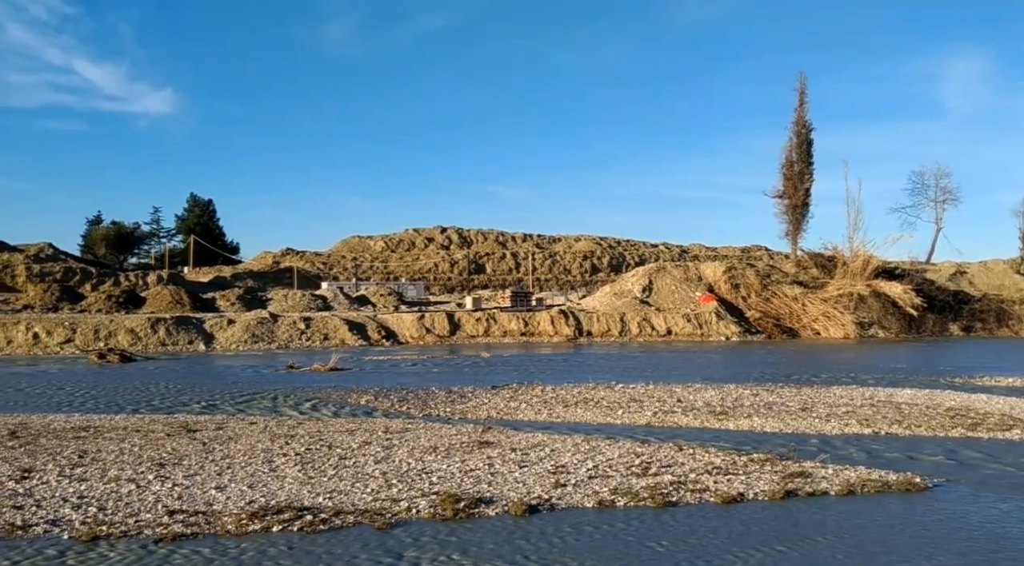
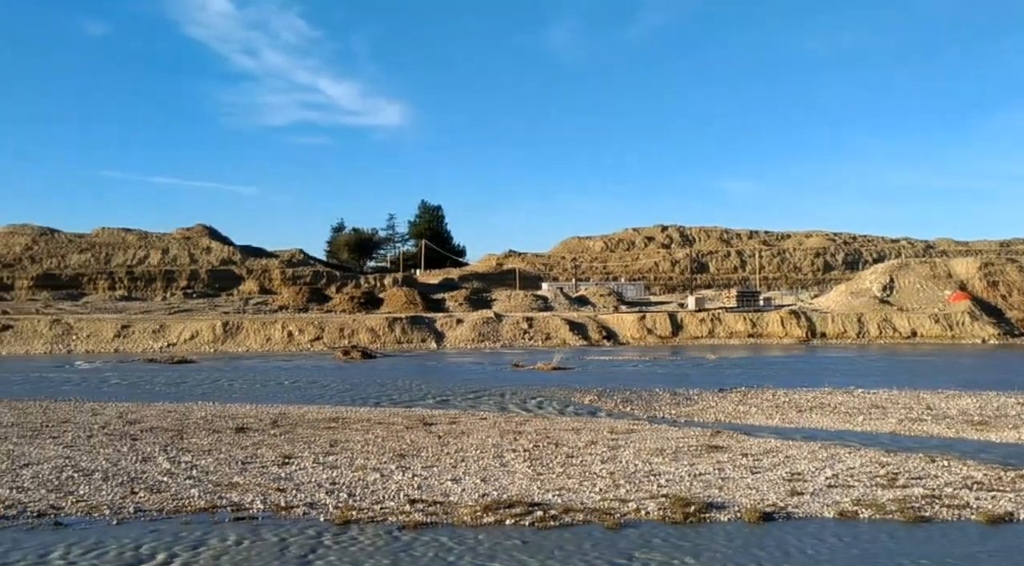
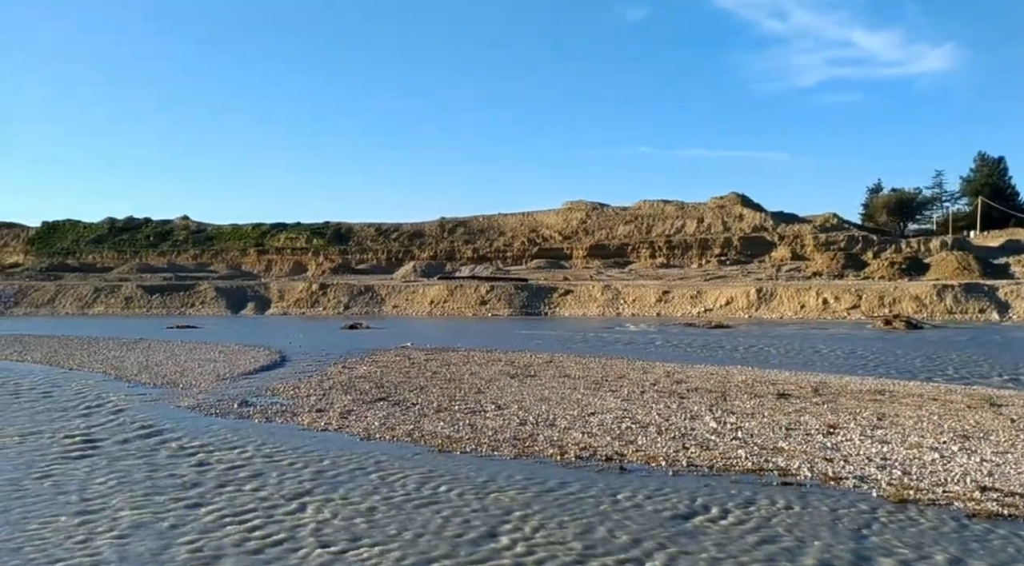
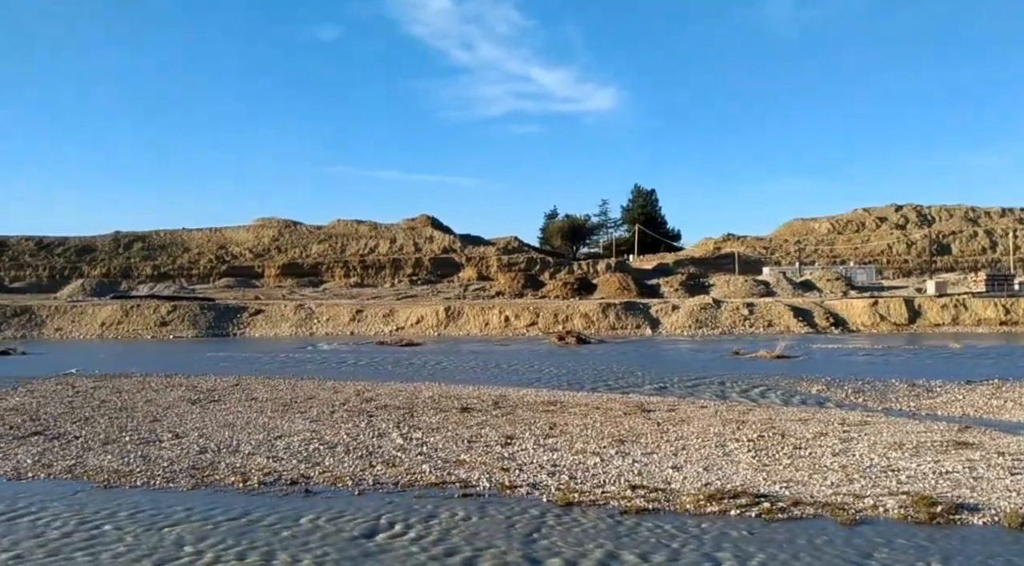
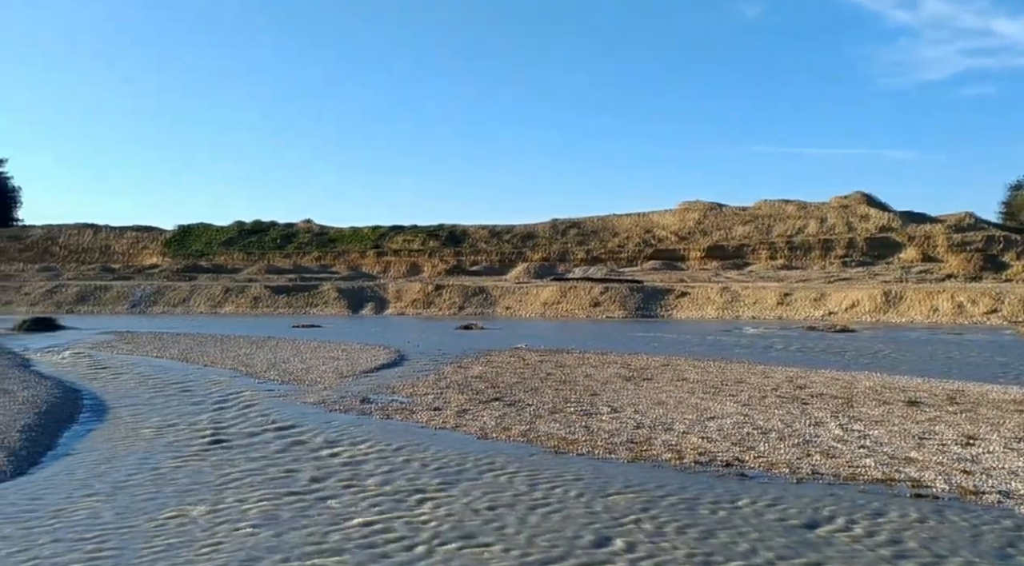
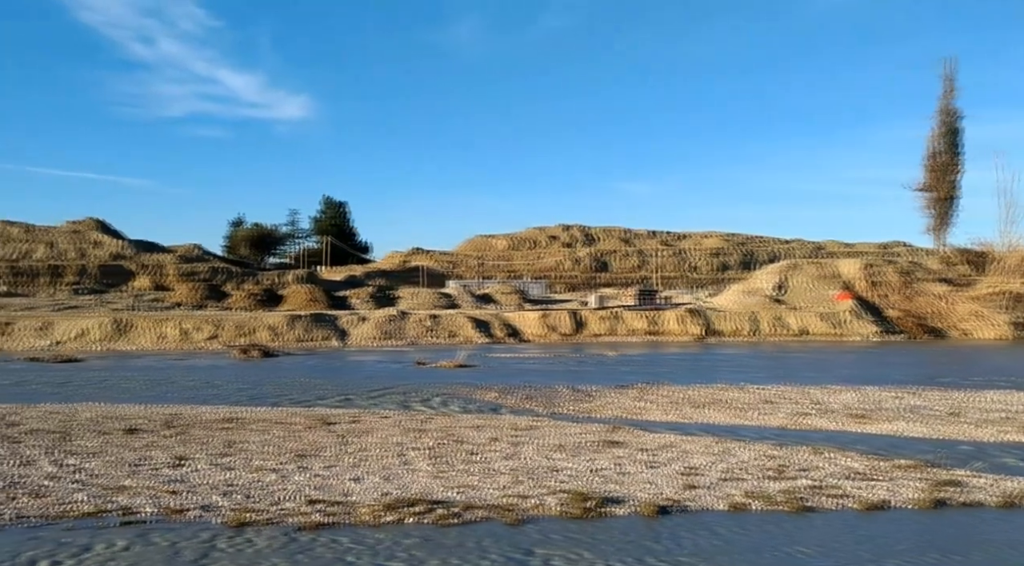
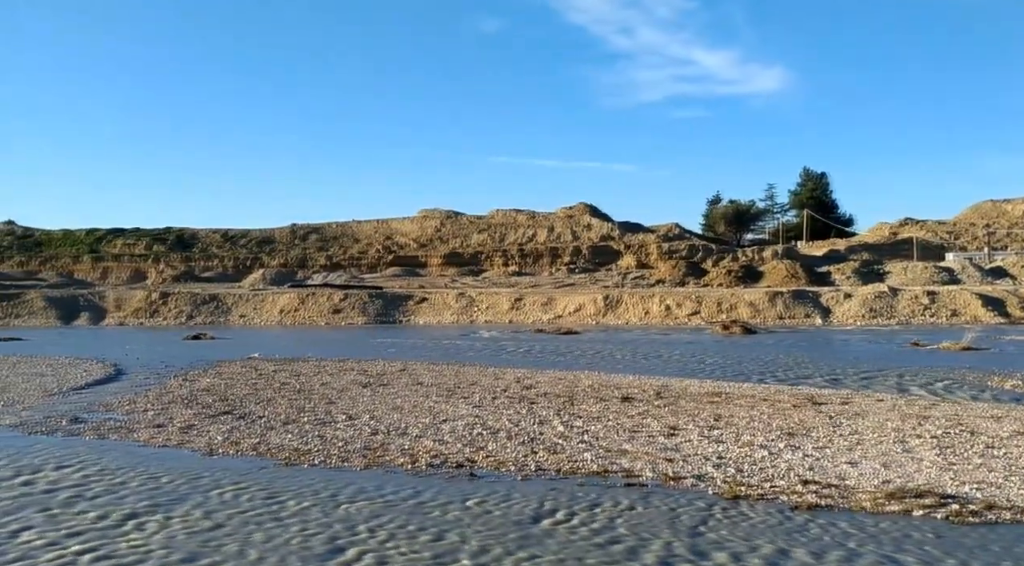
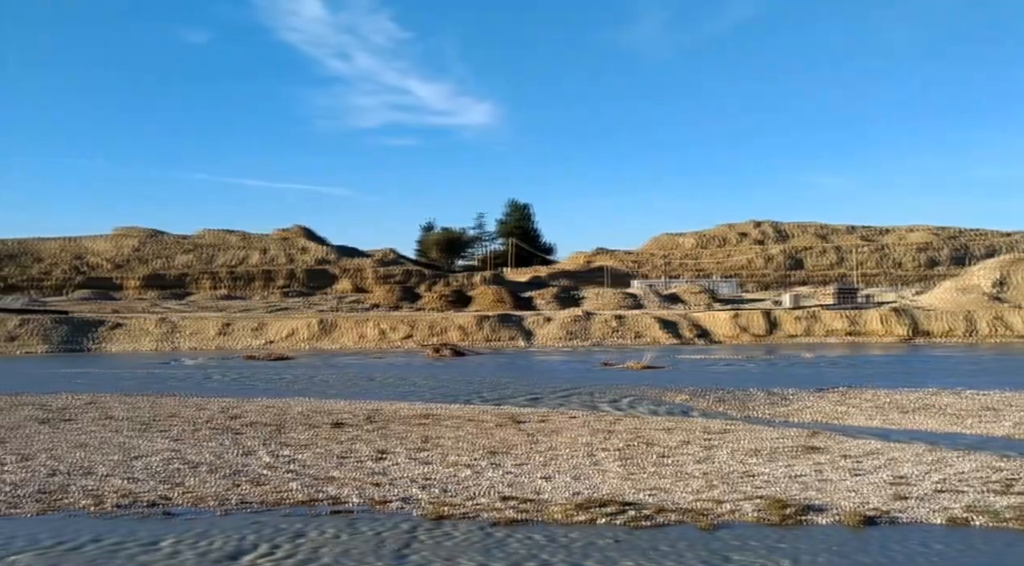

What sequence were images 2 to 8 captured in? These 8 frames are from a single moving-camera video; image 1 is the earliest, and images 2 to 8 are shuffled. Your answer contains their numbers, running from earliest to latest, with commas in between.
6, 2, 8, 4, 7, 3, 5
